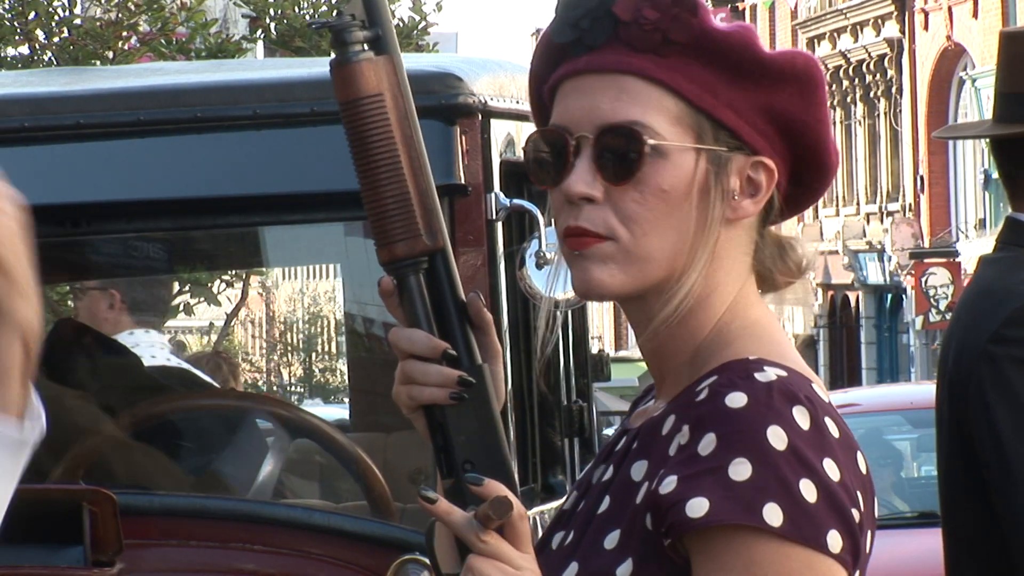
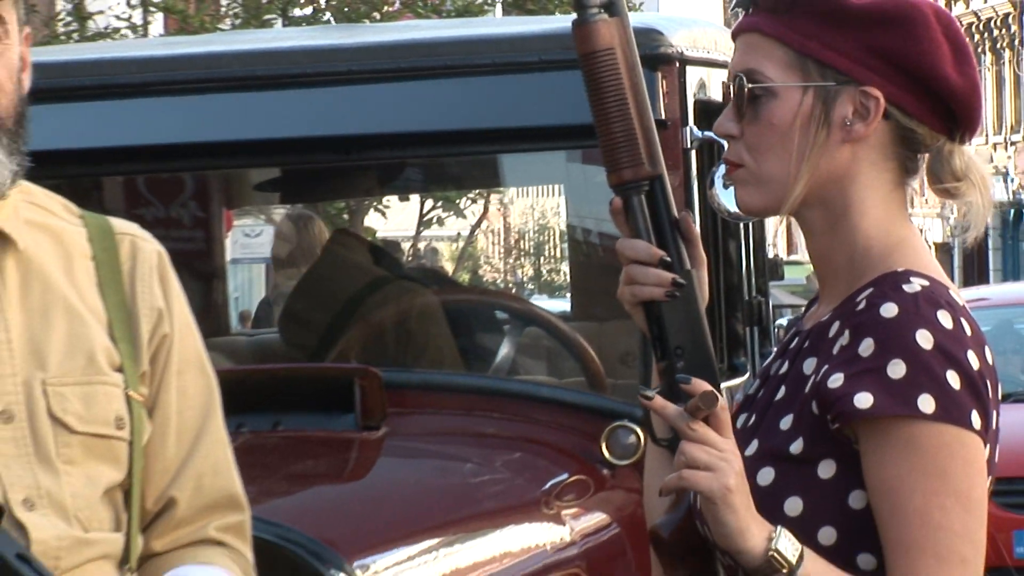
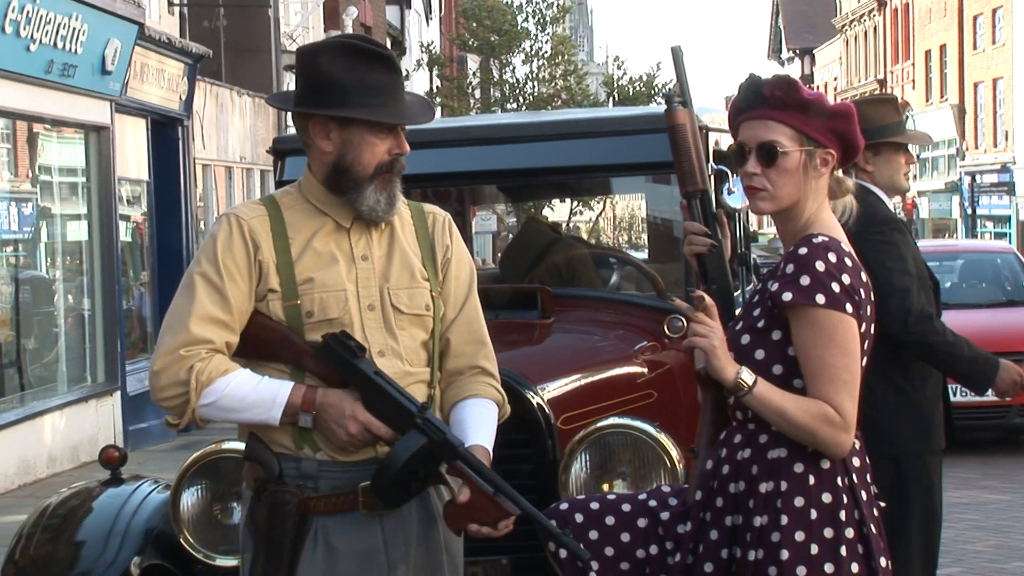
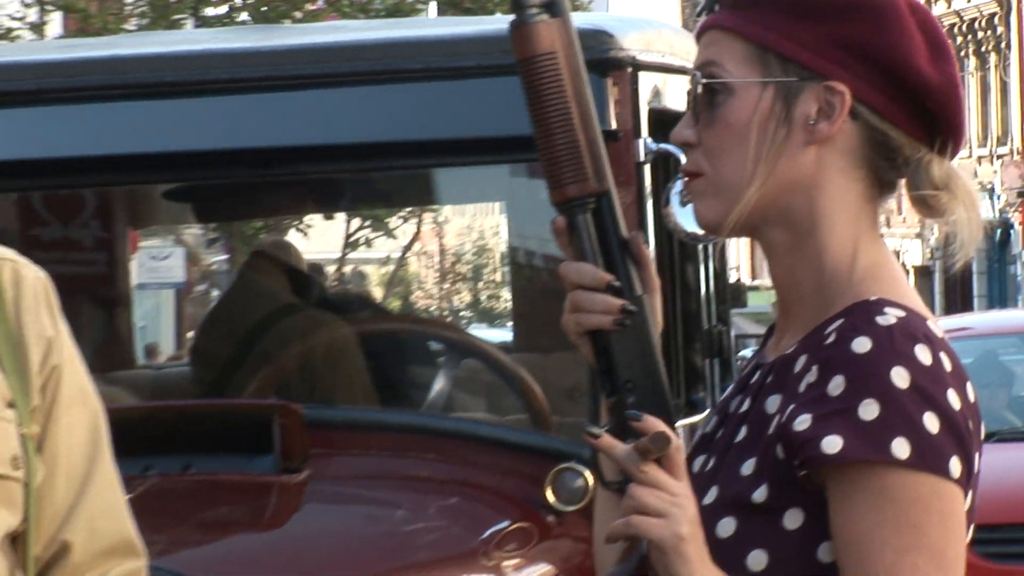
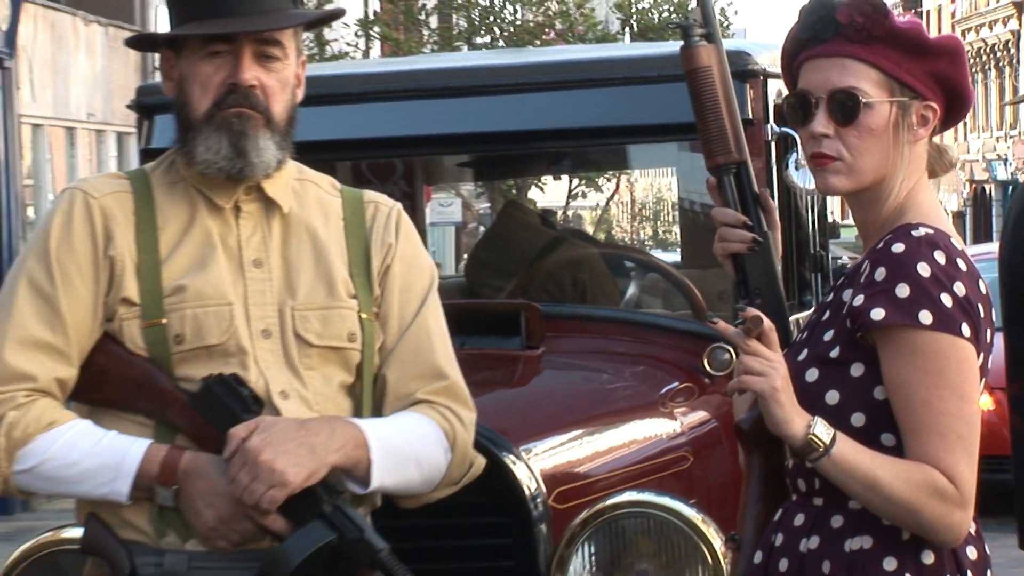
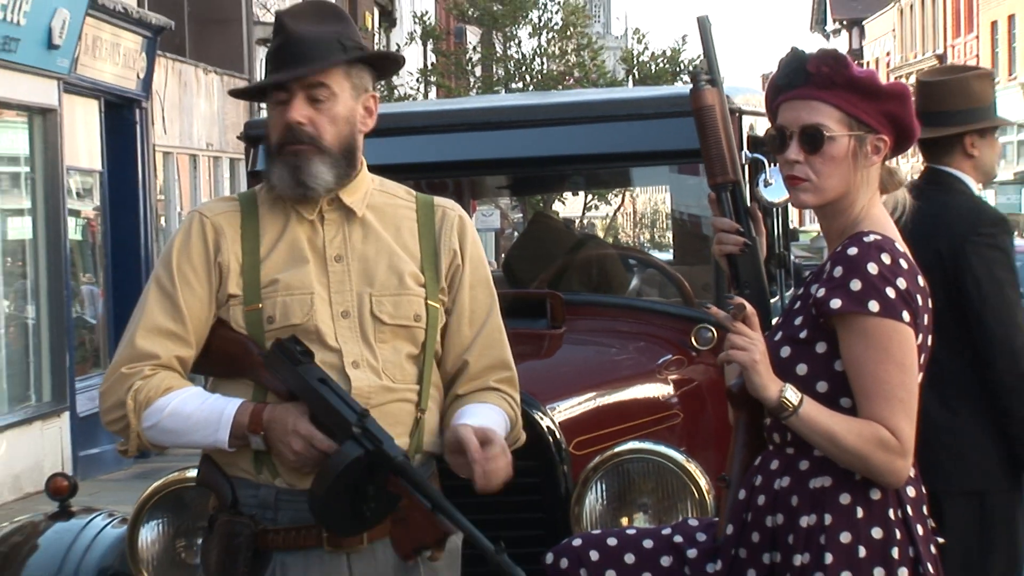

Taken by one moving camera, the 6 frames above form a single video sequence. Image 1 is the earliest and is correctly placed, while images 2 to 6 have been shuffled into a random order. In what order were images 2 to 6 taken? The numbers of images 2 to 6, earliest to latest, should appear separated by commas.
4, 2, 5, 6, 3
